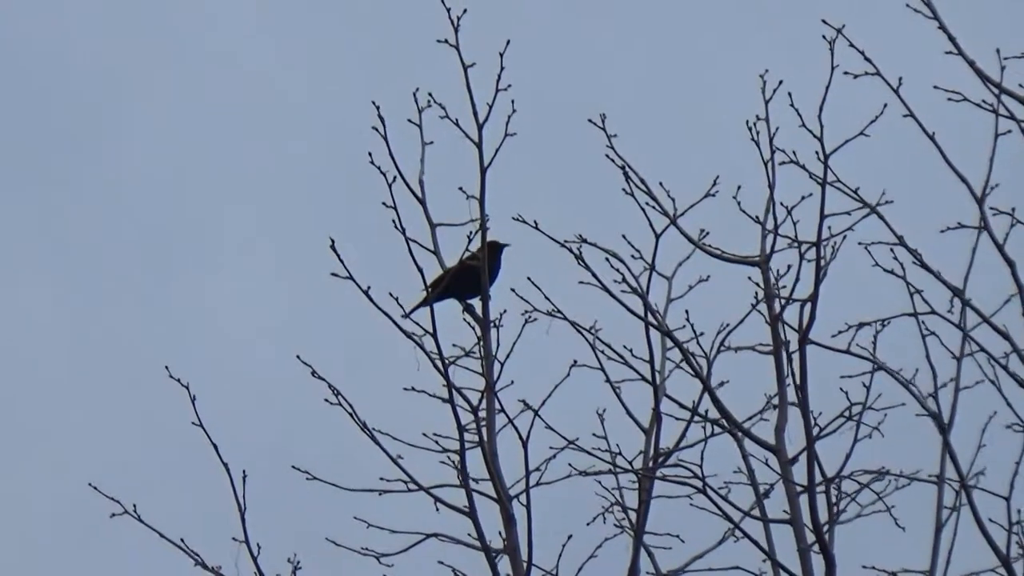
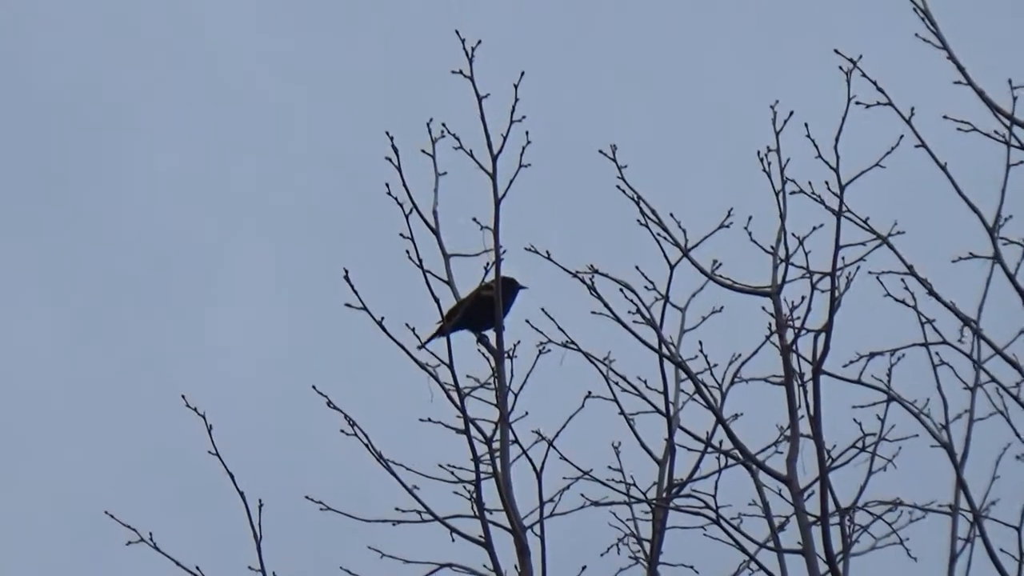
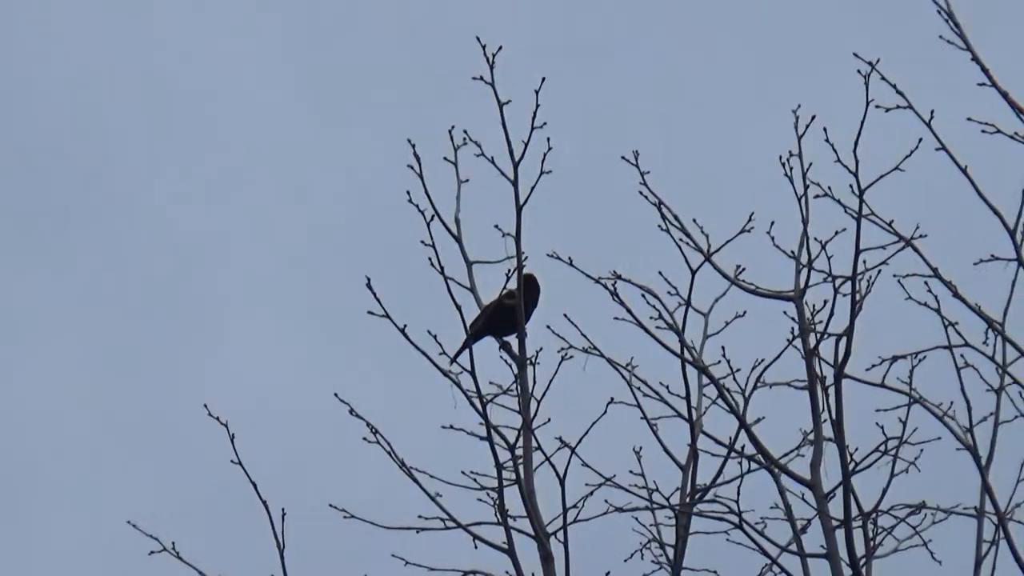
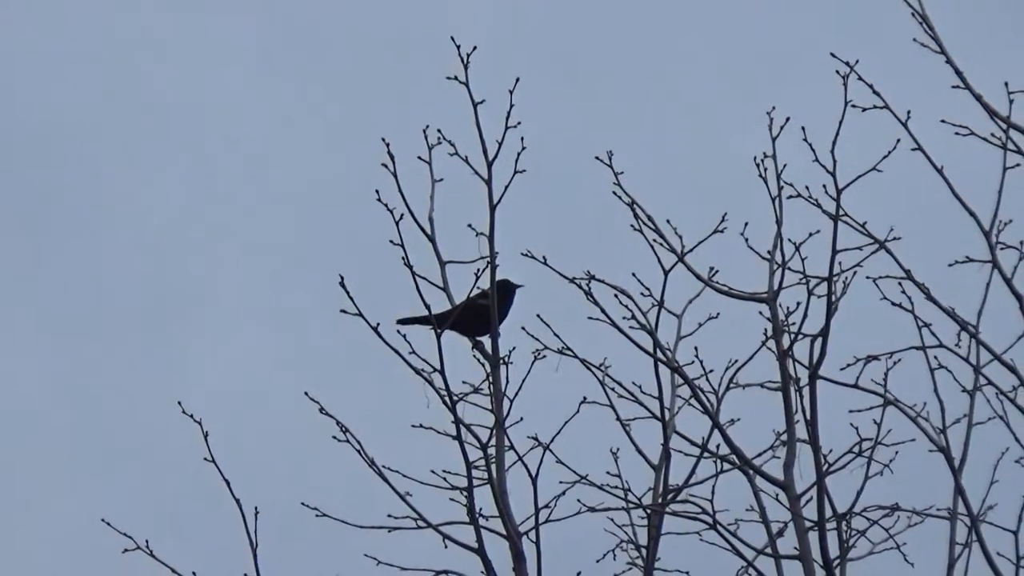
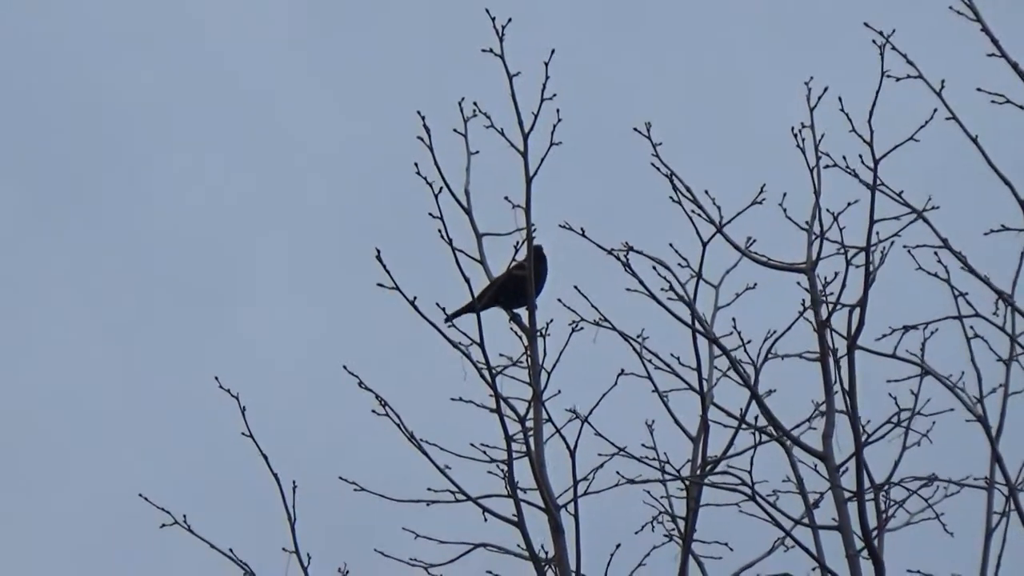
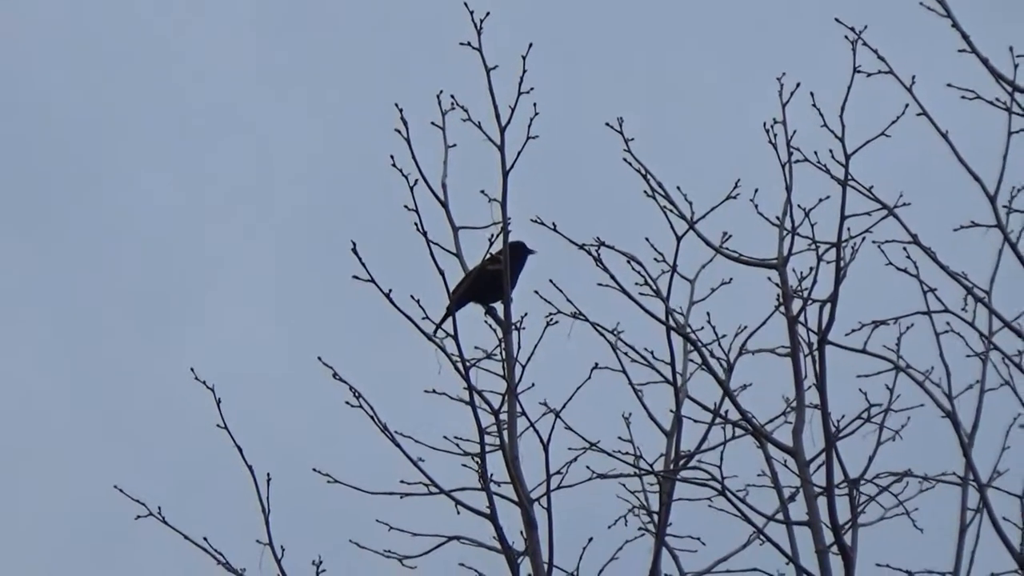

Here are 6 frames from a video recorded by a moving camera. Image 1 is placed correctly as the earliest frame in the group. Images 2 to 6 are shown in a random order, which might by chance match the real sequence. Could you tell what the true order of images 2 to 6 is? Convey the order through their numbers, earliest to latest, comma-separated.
2, 5, 3, 4, 6
